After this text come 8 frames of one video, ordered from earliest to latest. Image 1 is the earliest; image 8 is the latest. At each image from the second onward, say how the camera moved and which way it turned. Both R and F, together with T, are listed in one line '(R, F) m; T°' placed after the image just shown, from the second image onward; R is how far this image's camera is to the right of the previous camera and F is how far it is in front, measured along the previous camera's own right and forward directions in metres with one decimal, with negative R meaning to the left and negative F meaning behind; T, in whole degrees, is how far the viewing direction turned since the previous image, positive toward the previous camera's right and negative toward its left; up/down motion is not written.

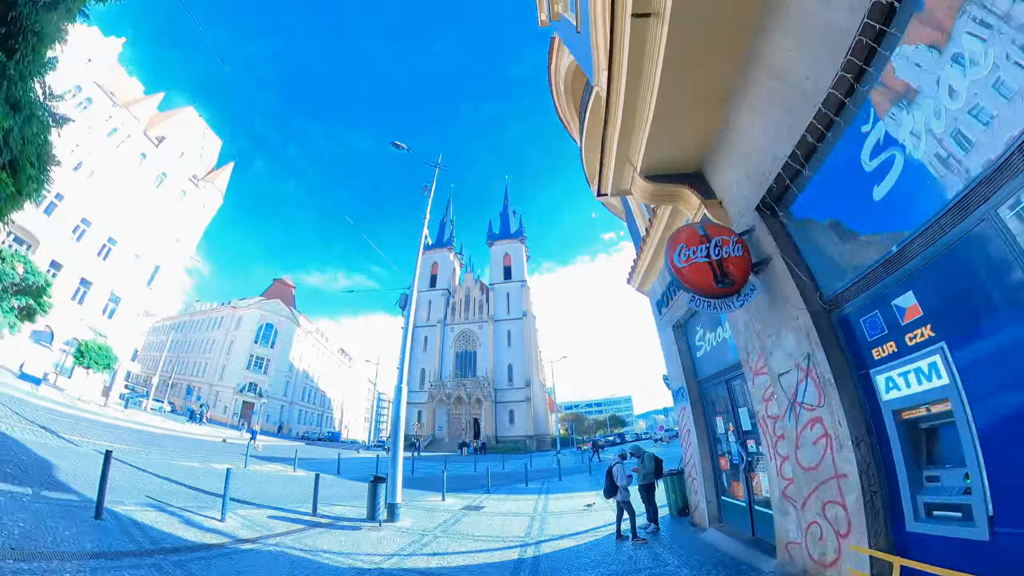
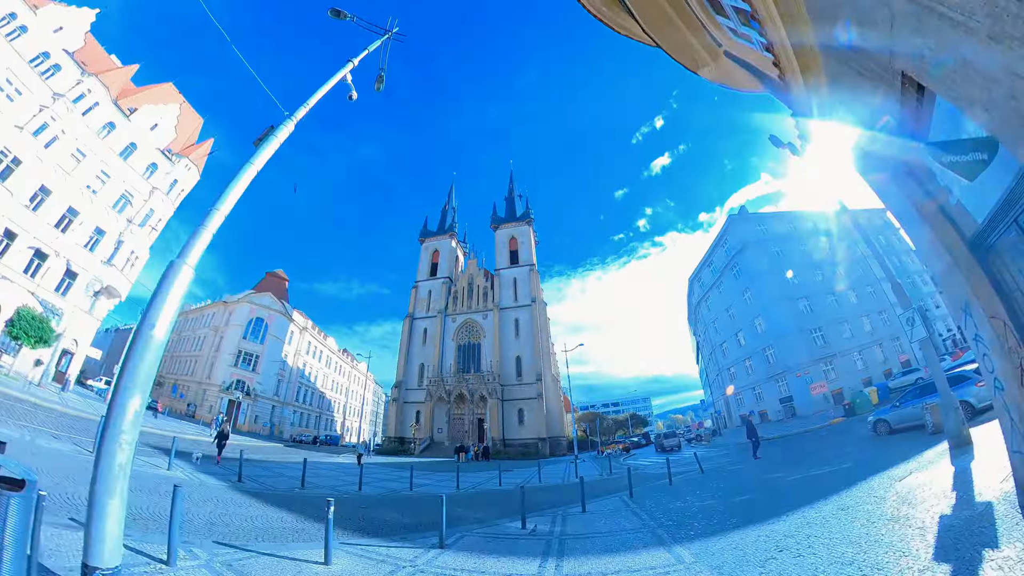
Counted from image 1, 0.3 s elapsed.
(+0.4, +4.5) m; -2°
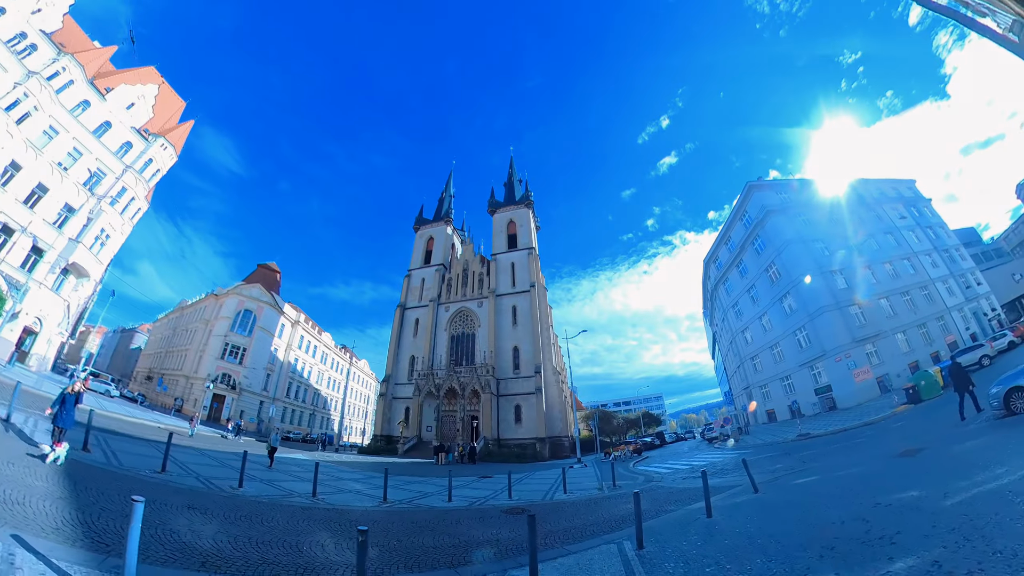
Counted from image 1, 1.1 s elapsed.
(+1.0, +3.3) m; -1°
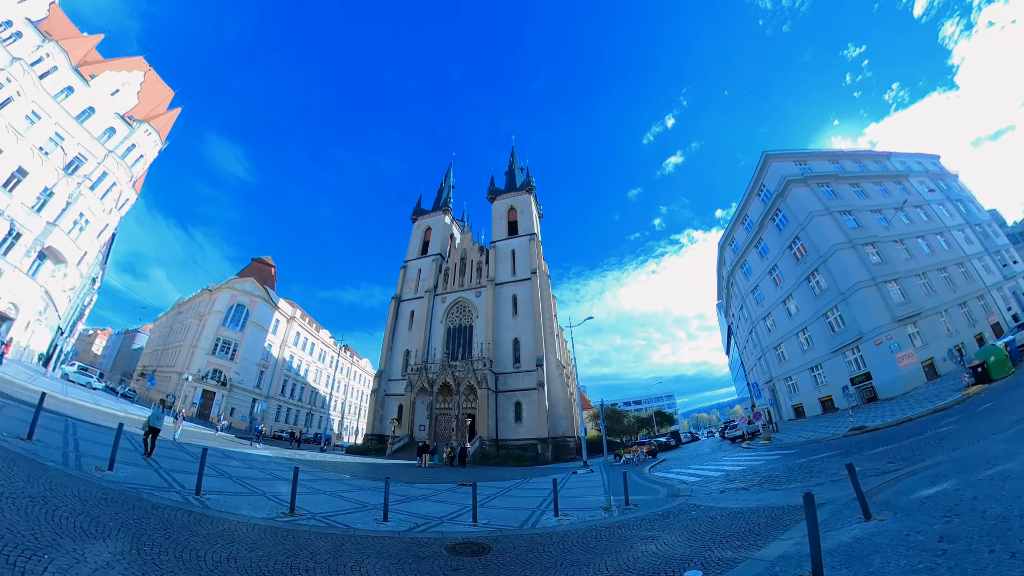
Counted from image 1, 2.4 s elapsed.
(+0.5, +2.4) m; -1°
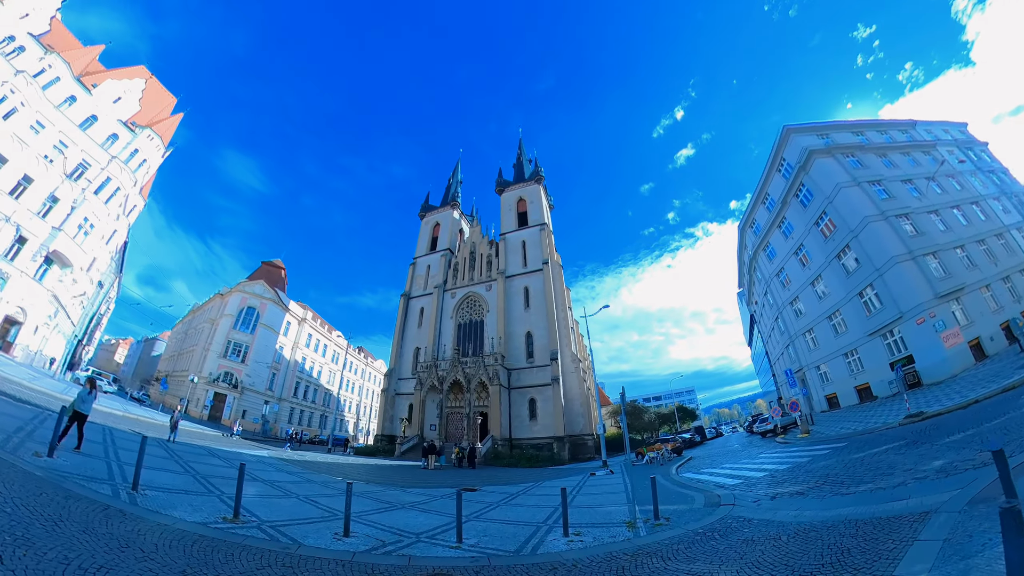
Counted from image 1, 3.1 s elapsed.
(+0.3, +1.3) m; -2°
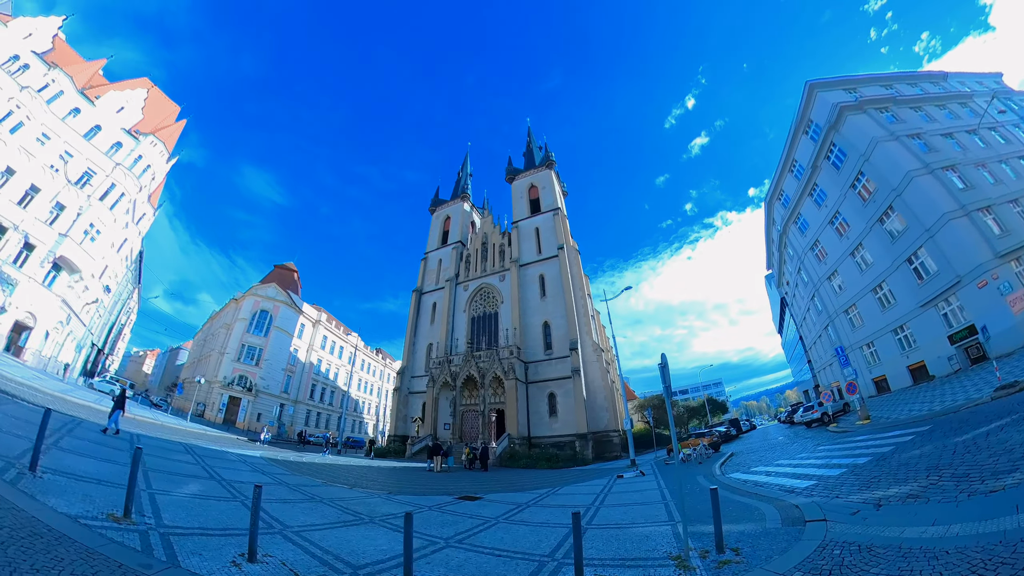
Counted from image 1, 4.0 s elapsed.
(+0.3, +1.7) m; -3°
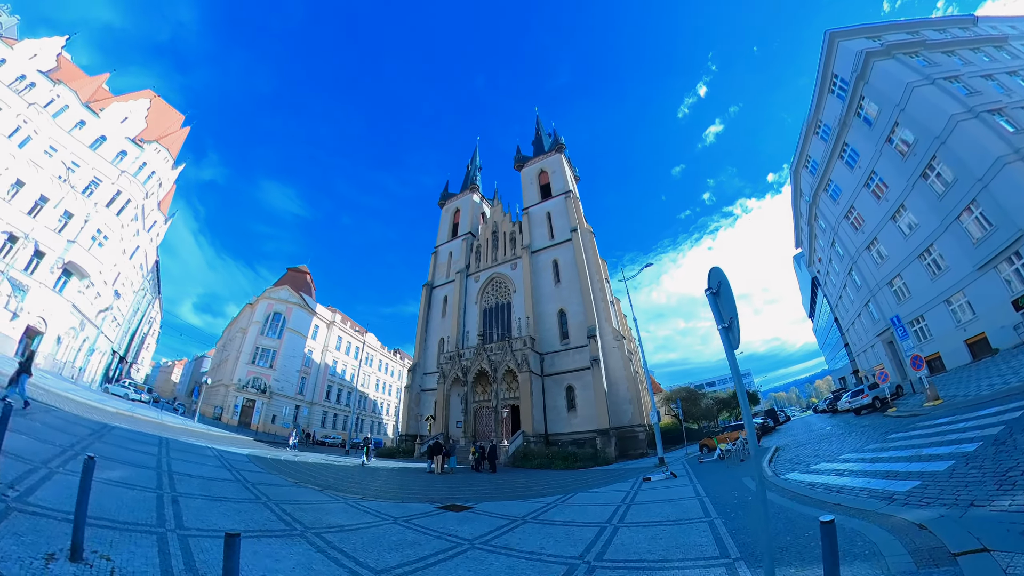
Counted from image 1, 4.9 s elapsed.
(+0.5, +1.6) m; -3°
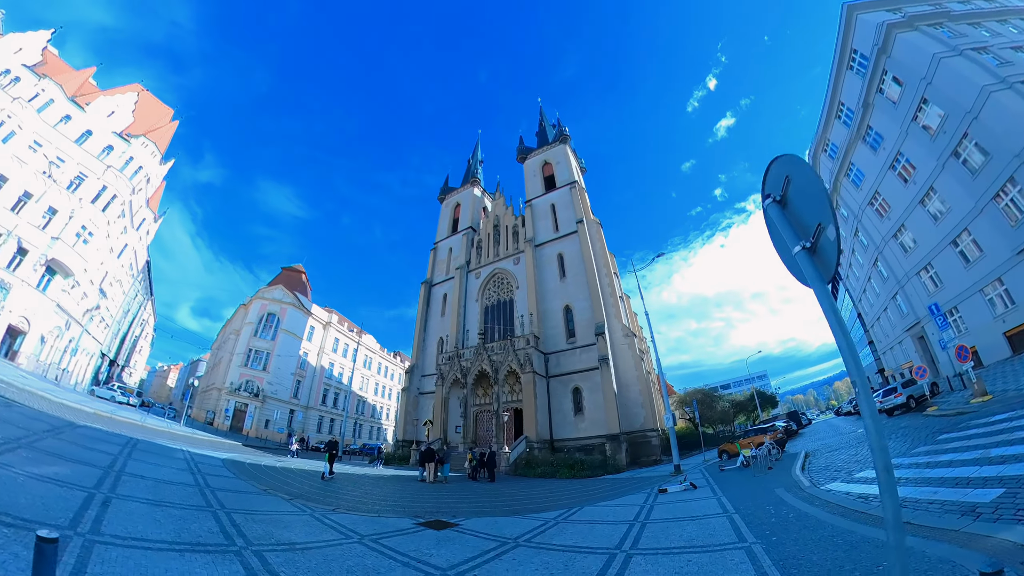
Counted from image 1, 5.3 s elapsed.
(+0.1, +1.4) m; -1°
